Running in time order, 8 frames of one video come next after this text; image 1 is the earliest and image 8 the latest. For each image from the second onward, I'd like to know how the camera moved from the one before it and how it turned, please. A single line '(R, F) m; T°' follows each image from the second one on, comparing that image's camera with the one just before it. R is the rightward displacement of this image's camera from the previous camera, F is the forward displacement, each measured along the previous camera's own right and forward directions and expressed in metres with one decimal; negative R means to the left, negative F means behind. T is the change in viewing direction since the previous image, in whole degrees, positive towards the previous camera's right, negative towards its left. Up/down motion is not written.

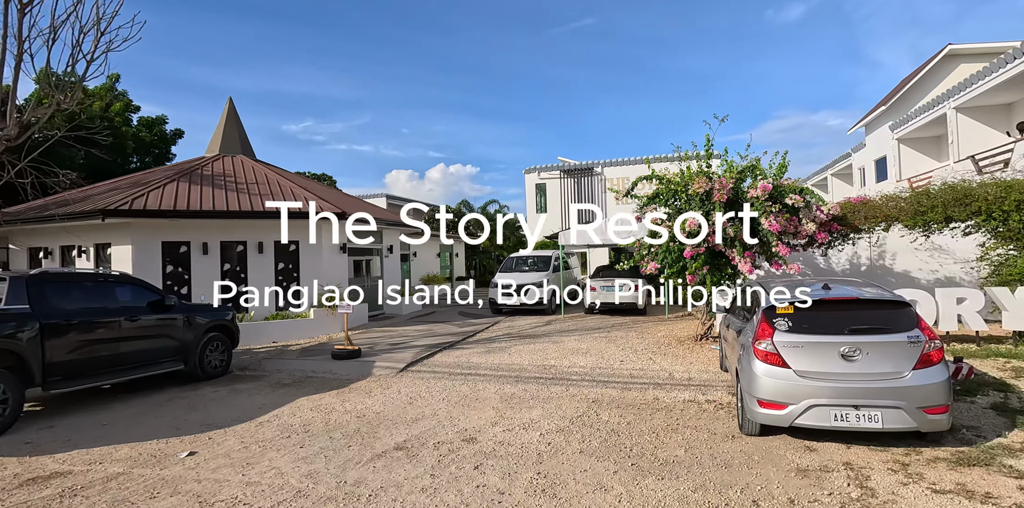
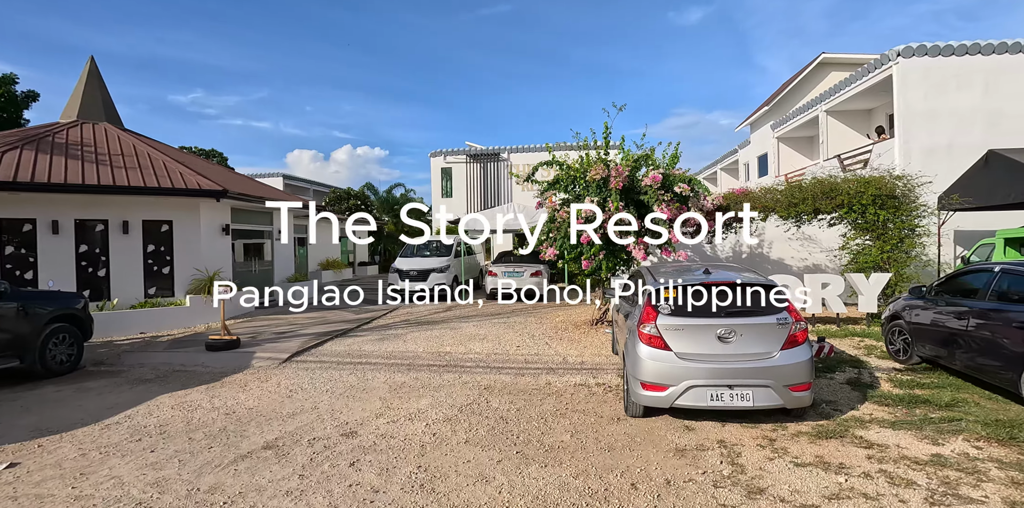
(+0.3, +0.3) m; +10°
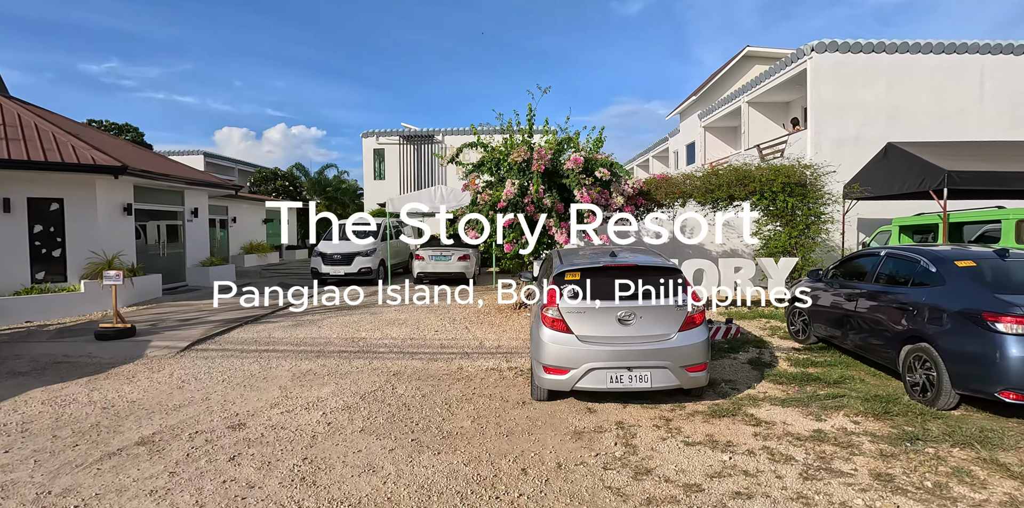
(+0.4, +0.2) m; +6°
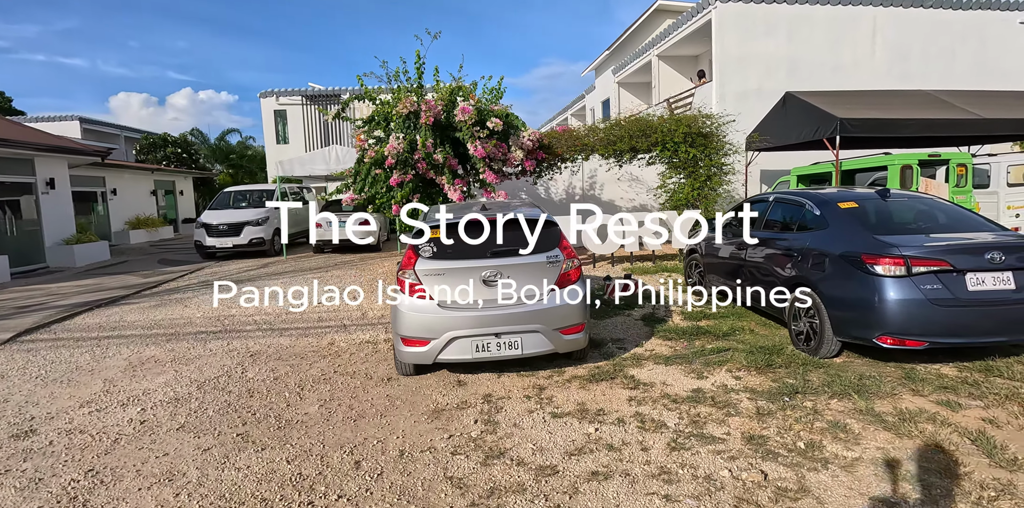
(+0.6, +0.6) m; +7°
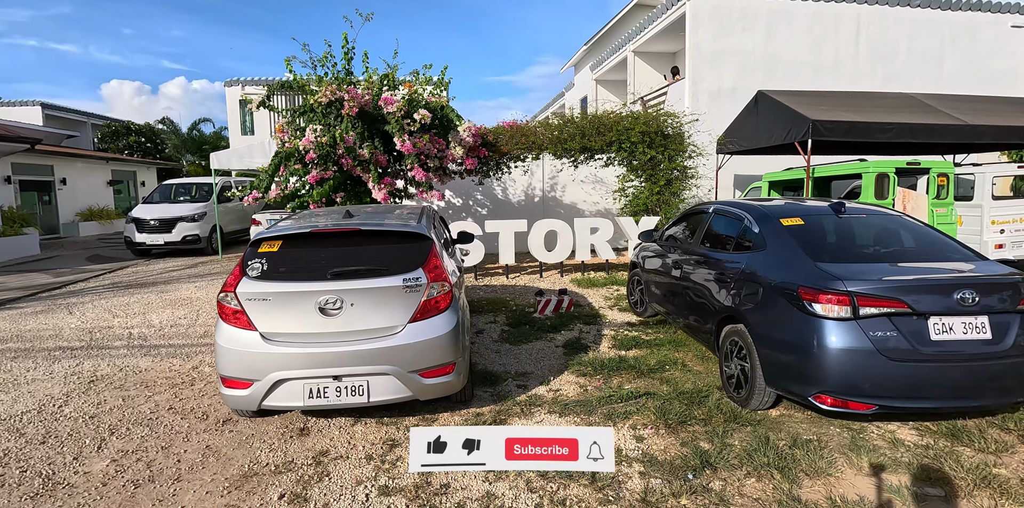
(+0.9, +0.8) m; 0°
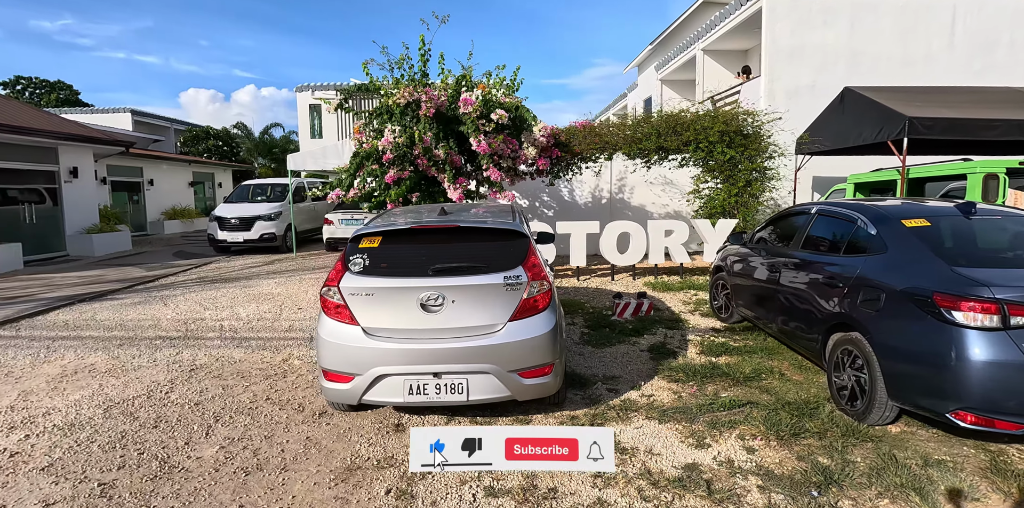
(-0.3, +0.1) m; -5°
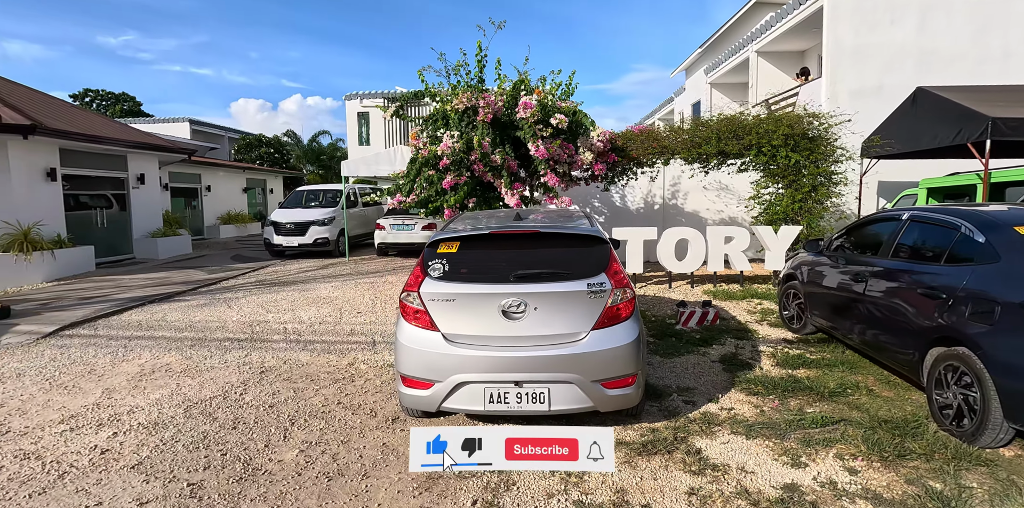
(-0.3, +0.1) m; -4°
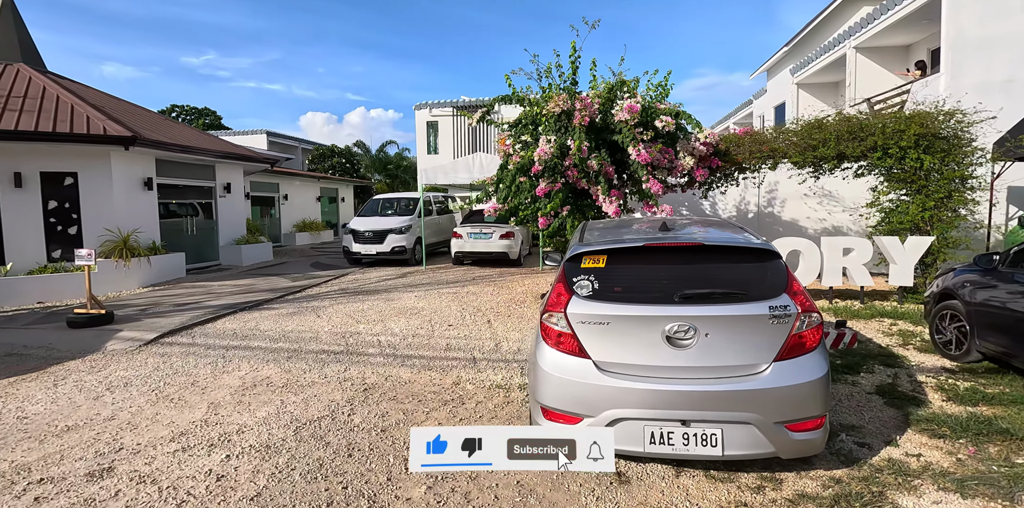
(-0.5, +0.3) m; -6°
